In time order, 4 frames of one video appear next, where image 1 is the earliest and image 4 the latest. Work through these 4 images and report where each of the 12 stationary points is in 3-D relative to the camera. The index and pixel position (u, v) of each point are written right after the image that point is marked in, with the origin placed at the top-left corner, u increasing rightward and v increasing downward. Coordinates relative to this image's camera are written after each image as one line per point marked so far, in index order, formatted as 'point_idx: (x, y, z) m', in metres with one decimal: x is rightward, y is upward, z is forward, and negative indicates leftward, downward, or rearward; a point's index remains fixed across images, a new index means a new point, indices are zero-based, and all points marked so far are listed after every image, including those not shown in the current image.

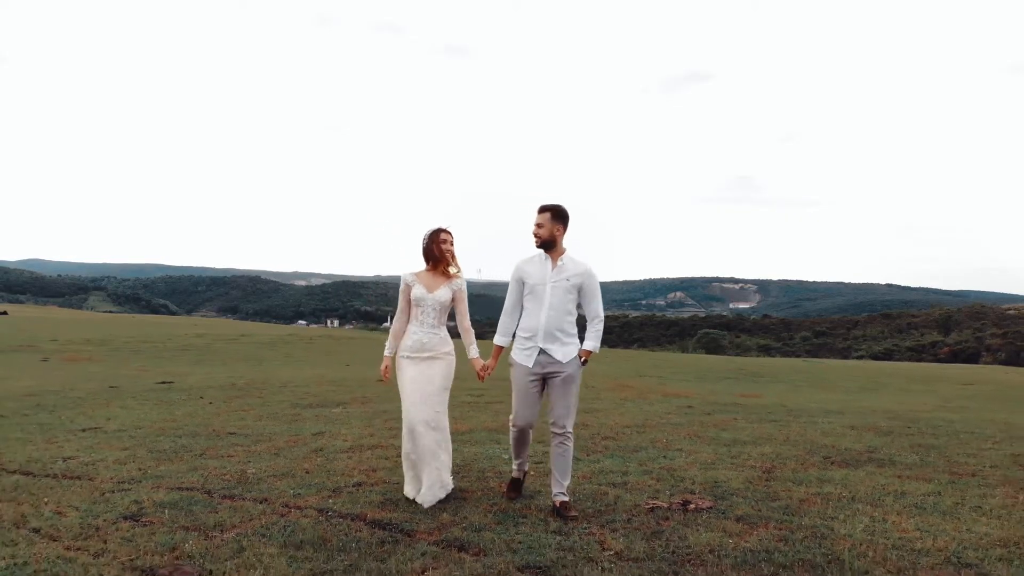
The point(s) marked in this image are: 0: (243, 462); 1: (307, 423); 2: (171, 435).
0: (-2.7, -1.7, +7.2) m
1: (-2.9, -1.9, +10.1) m
2: (-4.3, -1.8, +9.1) m
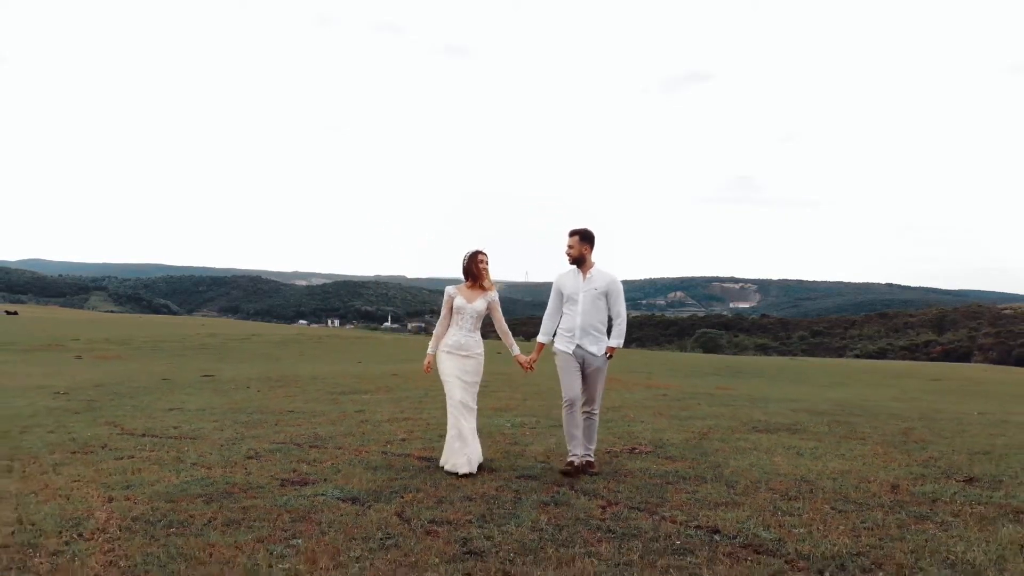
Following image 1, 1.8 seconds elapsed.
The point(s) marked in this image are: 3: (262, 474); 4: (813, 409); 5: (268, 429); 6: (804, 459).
0: (-2.7, -1.9, +9.6) m
1: (-2.9, -2.0, +12.5) m
2: (-4.3, -2.0, +11.5) m
3: (-2.3, -1.7, +6.6) m
4: (+6.0, -2.4, +14.1) m
5: (-3.2, -1.9, +9.5) m
6: (+3.1, -1.8, +7.6) m
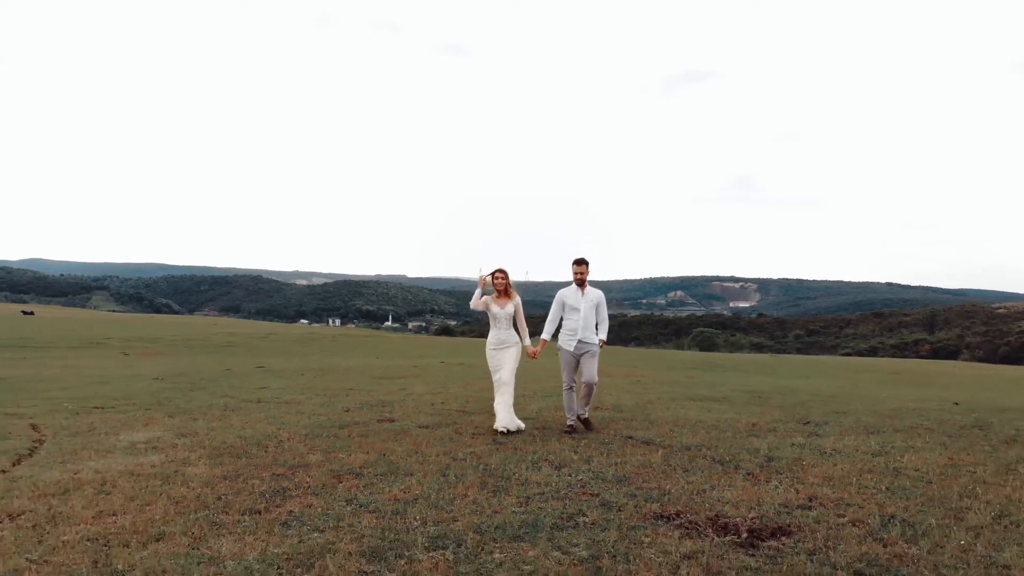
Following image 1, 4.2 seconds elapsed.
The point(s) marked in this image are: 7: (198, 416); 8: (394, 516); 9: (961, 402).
0: (-2.6, -2.1, +13.5) m
1: (-2.8, -2.2, +16.5) m
2: (-4.2, -2.2, +15.4) m
3: (-2.2, -1.9, +10.5) m
4: (+6.0, -2.5, +18.0) m
5: (-3.1, -2.1, +13.4) m
6: (+3.2, -2.0, +11.6) m
7: (-4.9, -2.0, +11.1) m
8: (-0.9, -1.7, +5.4) m
9: (+9.3, -2.4, +14.8) m
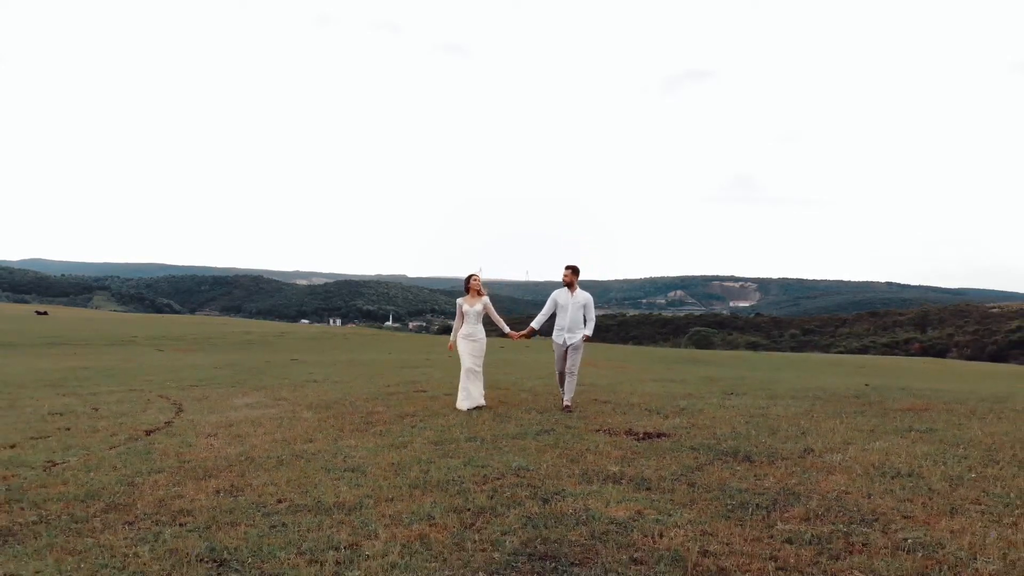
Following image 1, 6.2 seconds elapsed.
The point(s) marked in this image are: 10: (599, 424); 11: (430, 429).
0: (-2.6, -2.2, +17.3) m
1: (-2.8, -2.3, +20.3) m
2: (-4.2, -2.3, +19.2) m
3: (-2.2, -2.0, +14.3) m
4: (+6.1, -2.7, +21.8) m
5: (-3.1, -2.2, +17.2) m
6: (+3.2, -2.1, +15.4) m
7: (-4.9, -2.1, +14.9) m
8: (-0.9, -1.8, +9.2) m
9: (+9.3, -2.5, +18.6) m
10: (+1.2, -1.8, +9.5) m
11: (-1.1, -1.8, +9.3) m
